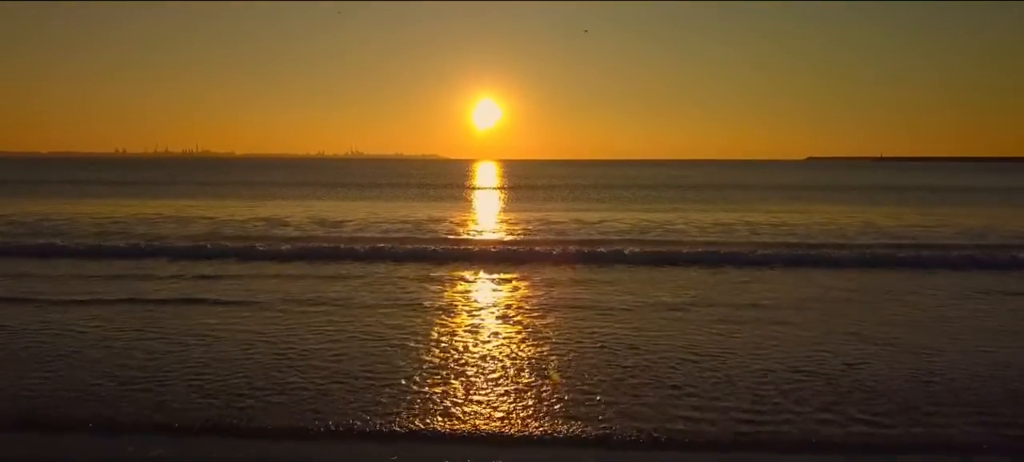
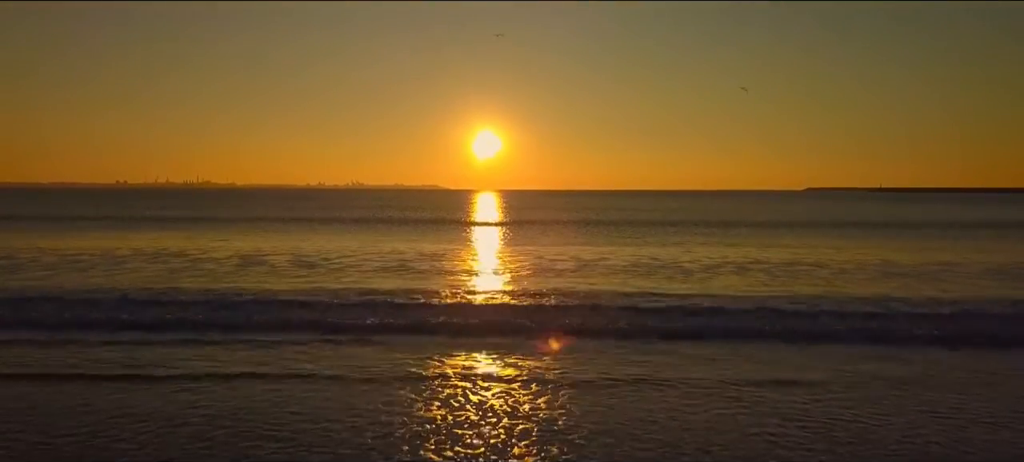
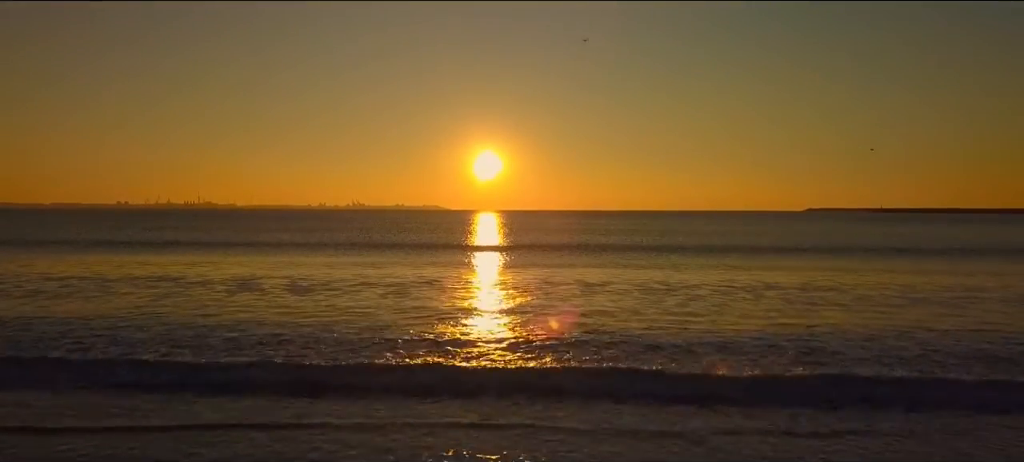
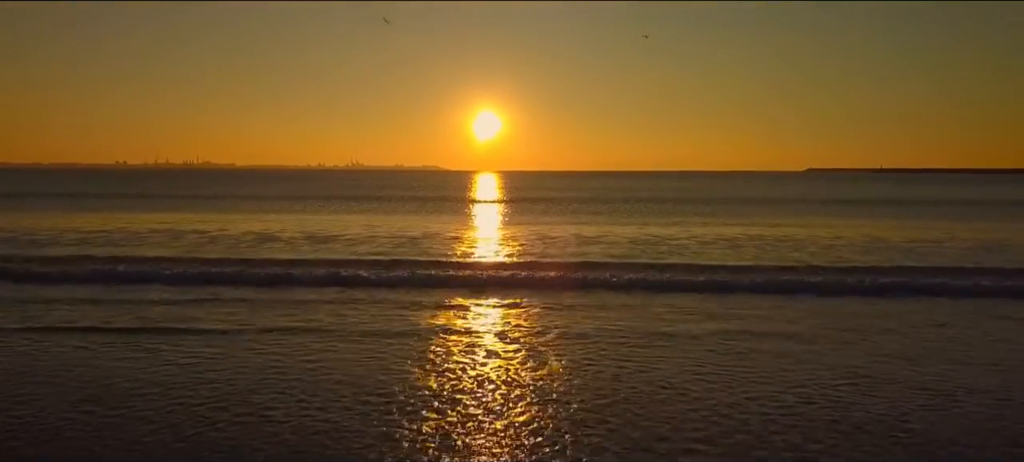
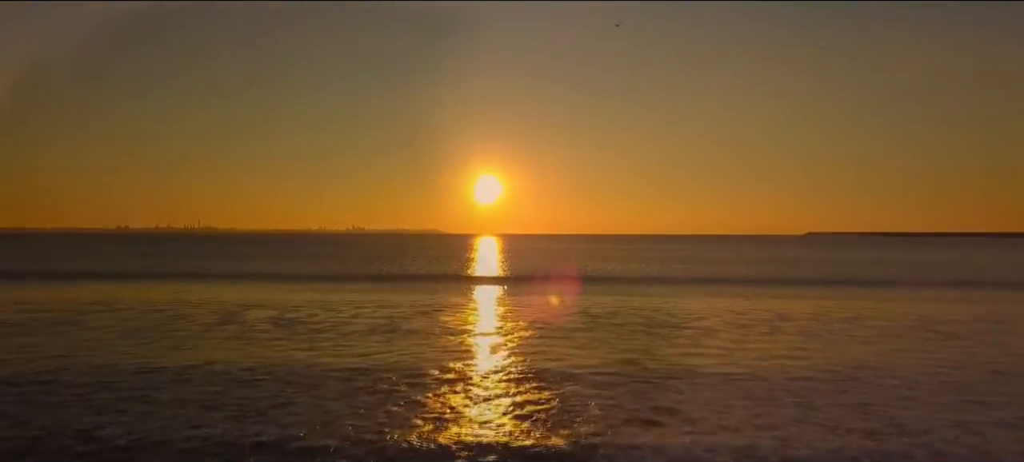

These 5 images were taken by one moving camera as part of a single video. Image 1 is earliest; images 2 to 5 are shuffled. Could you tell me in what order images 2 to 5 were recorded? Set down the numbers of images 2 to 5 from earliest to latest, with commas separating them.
4, 2, 3, 5
